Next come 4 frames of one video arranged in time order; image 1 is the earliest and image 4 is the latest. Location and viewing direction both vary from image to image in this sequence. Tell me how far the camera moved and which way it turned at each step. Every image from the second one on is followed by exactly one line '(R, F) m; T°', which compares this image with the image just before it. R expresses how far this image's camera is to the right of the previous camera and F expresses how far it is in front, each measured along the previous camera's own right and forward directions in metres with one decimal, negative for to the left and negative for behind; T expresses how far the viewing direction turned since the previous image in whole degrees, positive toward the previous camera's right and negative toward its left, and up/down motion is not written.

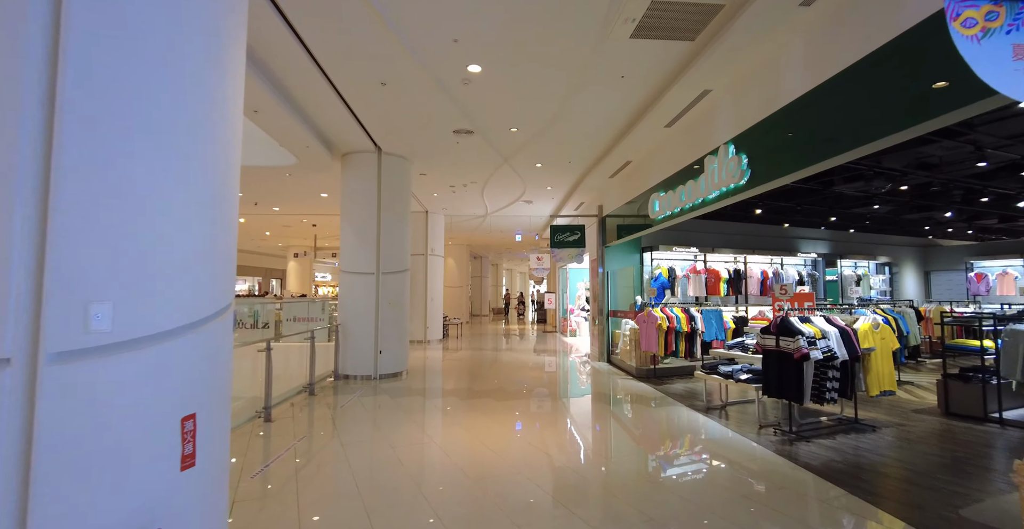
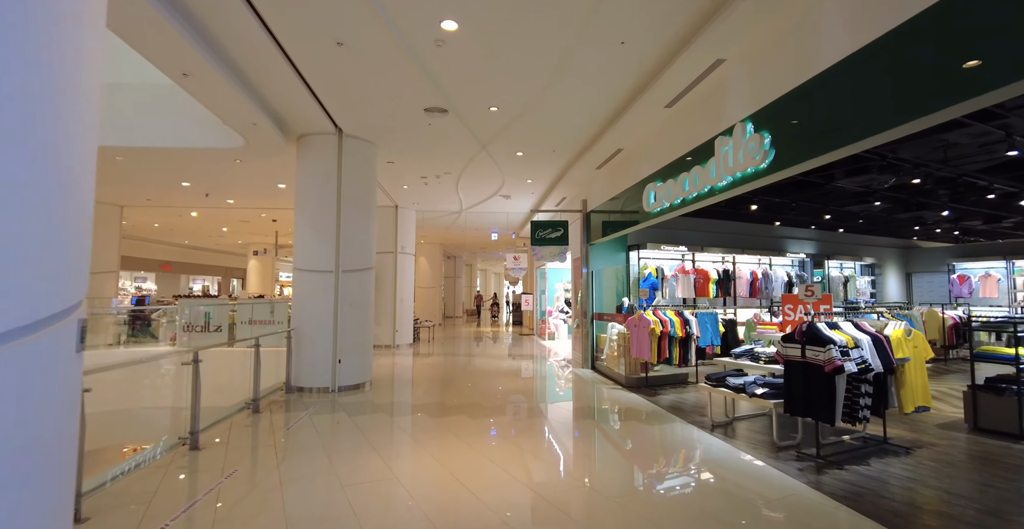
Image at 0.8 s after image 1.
(-0.1, +0.8) m; +3°
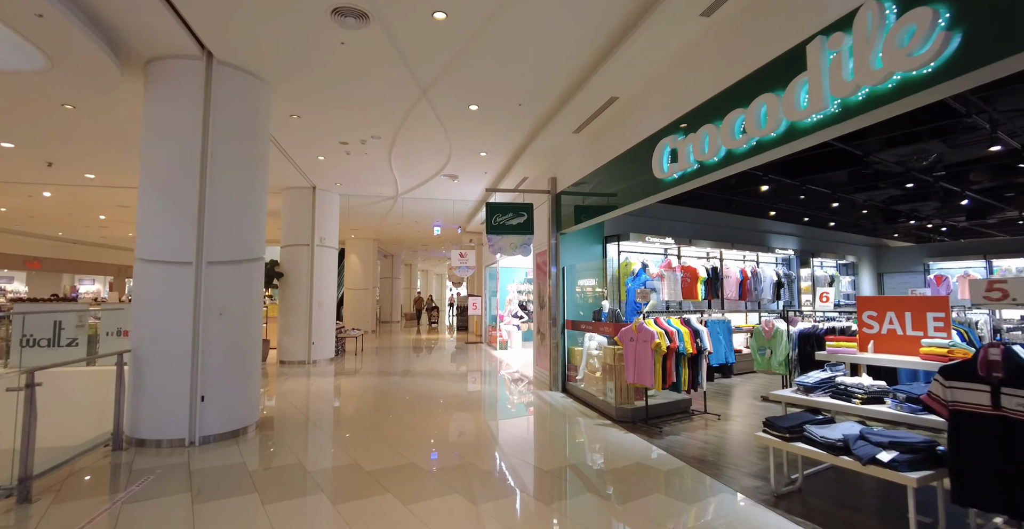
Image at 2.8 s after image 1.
(-0.1, +1.9) m; +7°
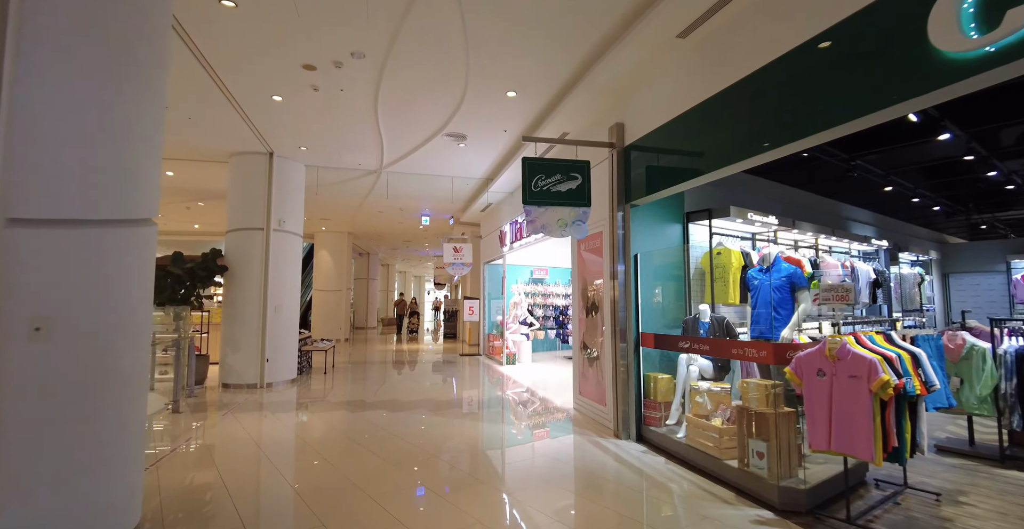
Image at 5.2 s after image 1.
(-0.7, +2.2) m; +3°
